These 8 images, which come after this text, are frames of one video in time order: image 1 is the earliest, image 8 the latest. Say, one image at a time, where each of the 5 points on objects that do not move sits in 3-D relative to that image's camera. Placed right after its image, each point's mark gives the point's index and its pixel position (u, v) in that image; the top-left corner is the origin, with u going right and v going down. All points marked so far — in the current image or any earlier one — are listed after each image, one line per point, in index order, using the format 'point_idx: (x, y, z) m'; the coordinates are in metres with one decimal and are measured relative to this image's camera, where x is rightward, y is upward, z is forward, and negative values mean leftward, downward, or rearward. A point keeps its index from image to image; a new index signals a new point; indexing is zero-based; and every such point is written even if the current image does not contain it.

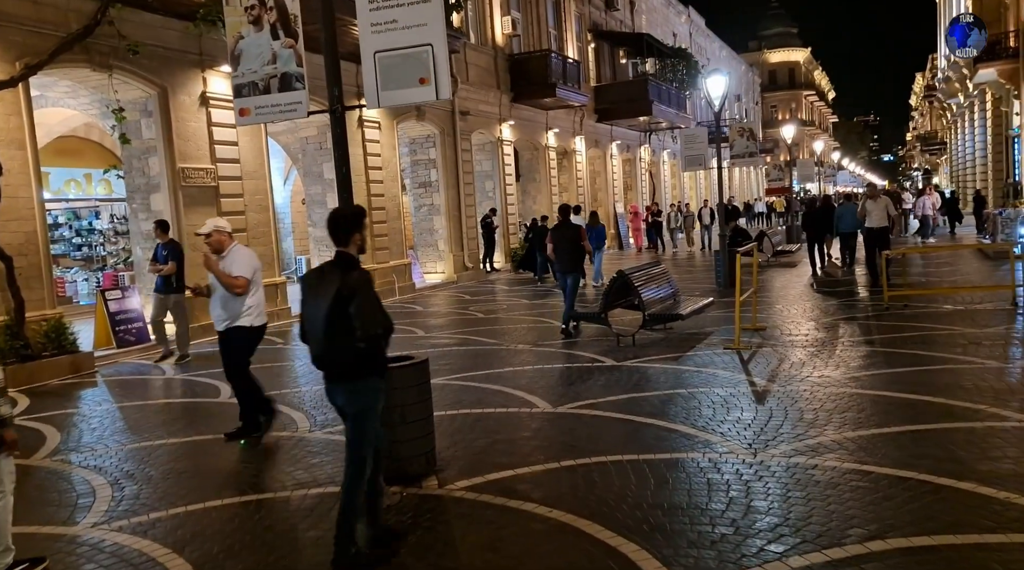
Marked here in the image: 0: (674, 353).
0: (+1.7, -0.7, +11.0) m
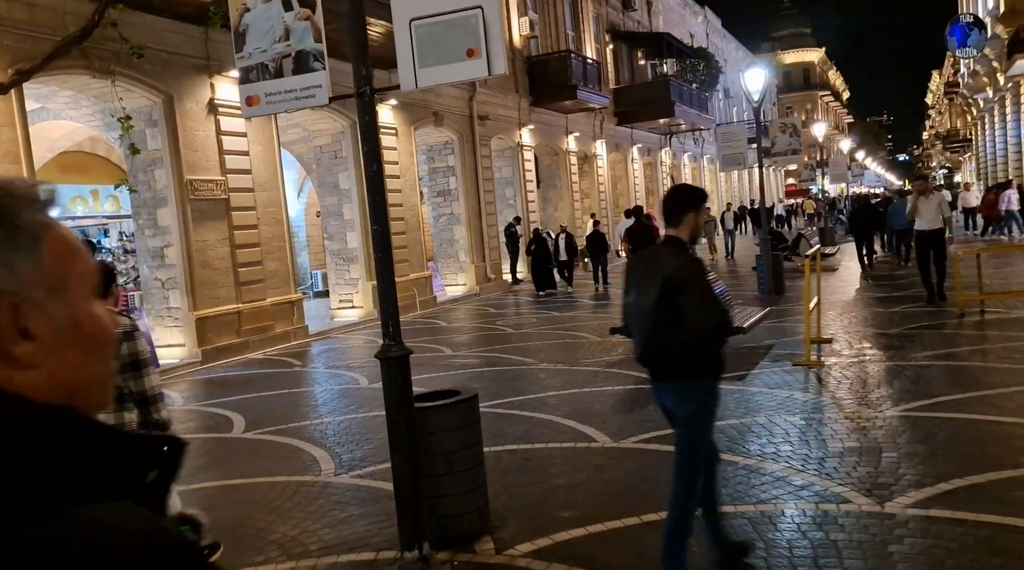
0: (+2.1, -0.8, +9.9) m
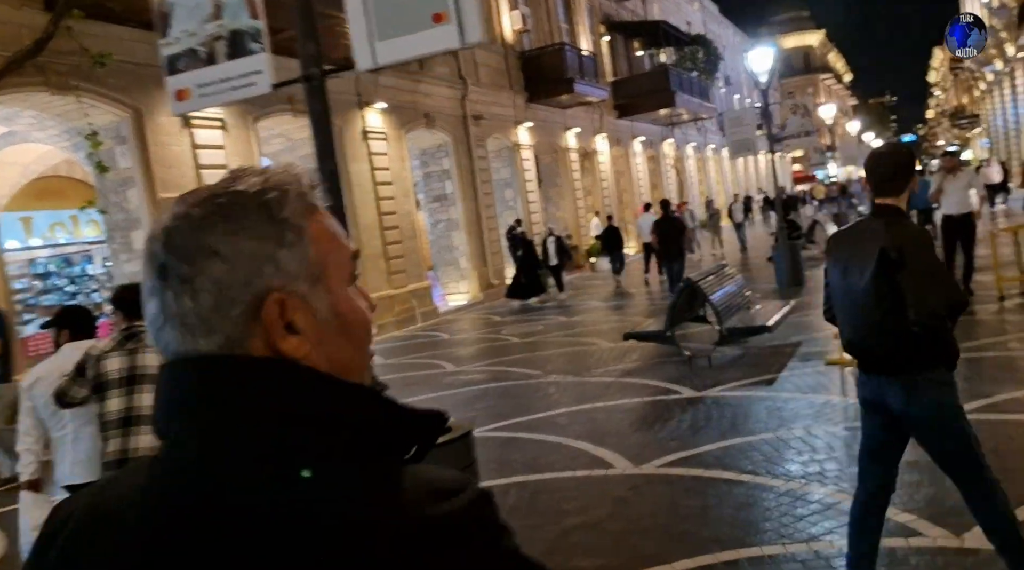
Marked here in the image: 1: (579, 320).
0: (+2.2, -0.8, +9.0) m
1: (+1.1, -0.6, +16.9) m
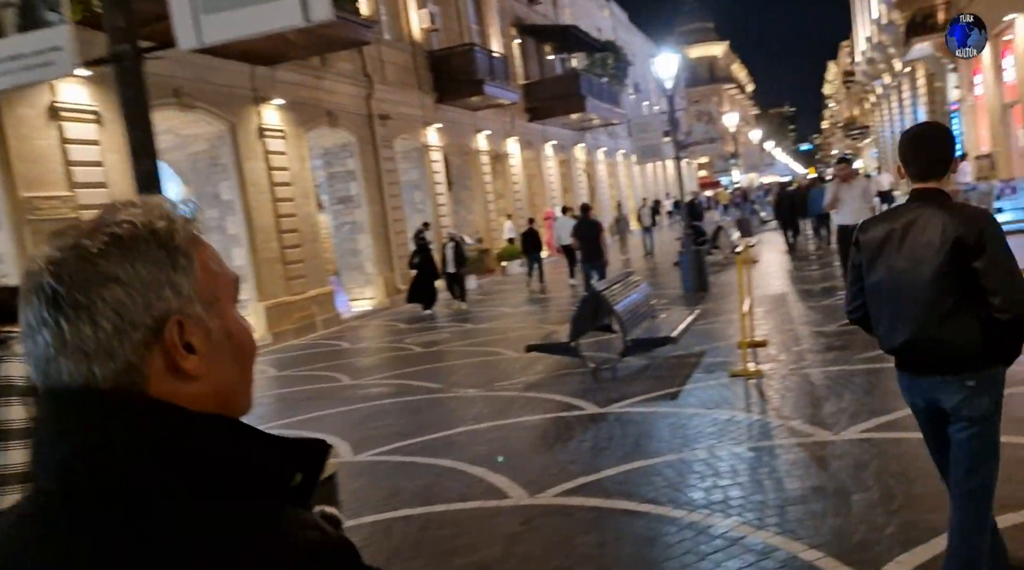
0: (+1.3, -0.9, +8.6) m
1: (-0.4, -0.7, +16.4) m
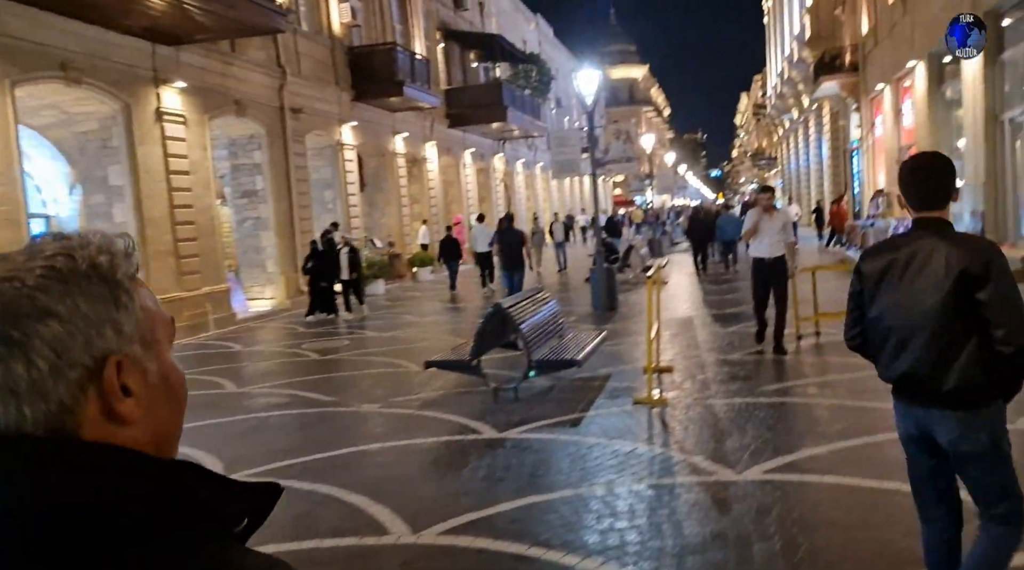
0: (+0.4, -1.0, +8.2) m
1: (-1.9, -0.8, +15.8) m
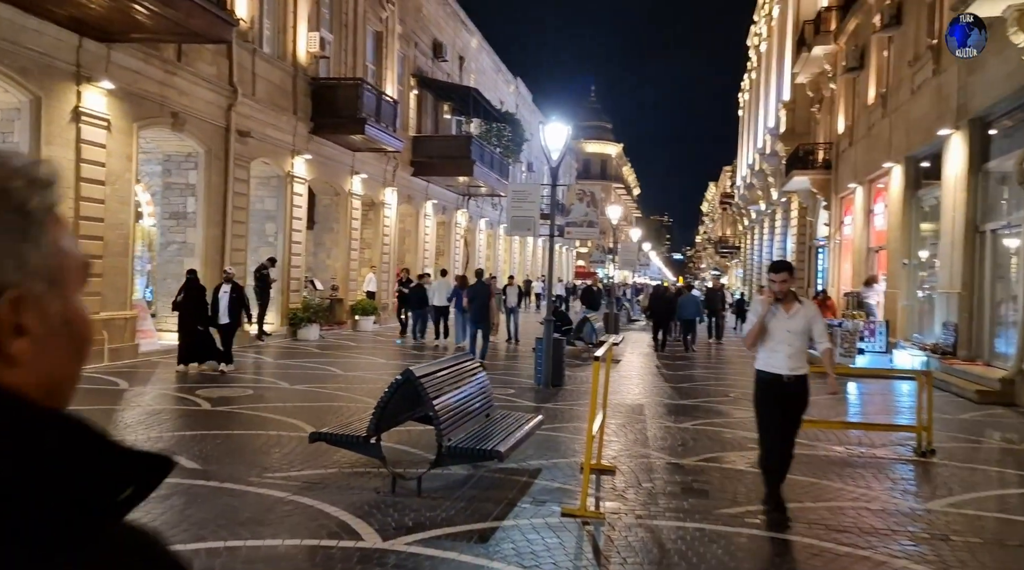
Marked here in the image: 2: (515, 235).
0: (-0.2, -1.5, +6.5) m
1: (-2.9, -1.4, +14.0) m
2: (+0.1, +0.8, +16.2) m
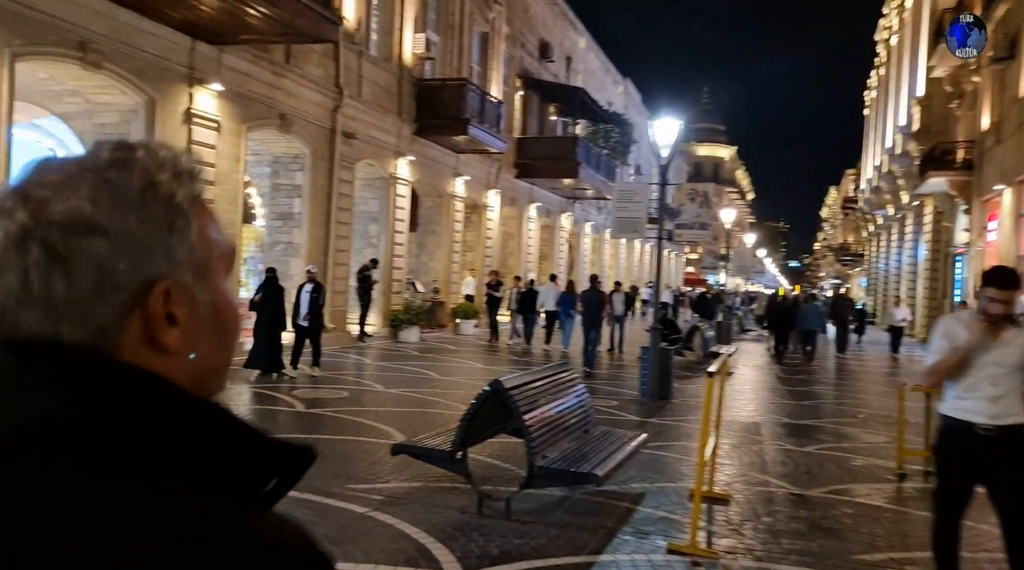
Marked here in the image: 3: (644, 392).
0: (+0.3, -1.5, +5.7) m
1: (-1.5, -1.4, +13.5) m
2: (+1.6, +0.7, +15.3) m
3: (+1.8, -1.5, +14.2) m
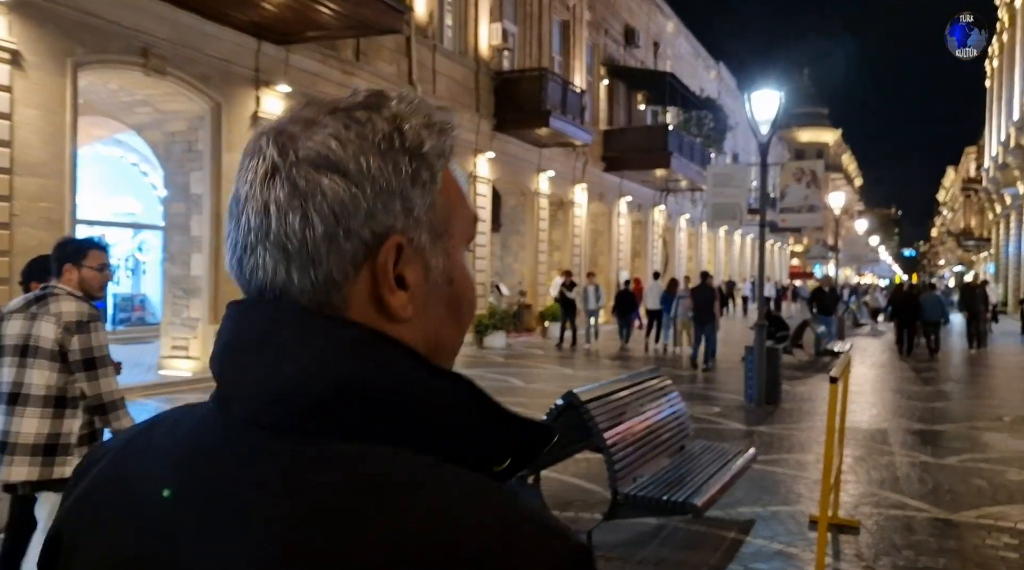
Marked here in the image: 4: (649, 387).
0: (+0.6, -1.4, +4.4) m
1: (-0.5, -1.5, +12.3) m
2: (+2.8, +0.8, +13.8) m
3: (+2.9, -1.4, +12.7) m
4: (+0.9, -0.7, +6.4) m
